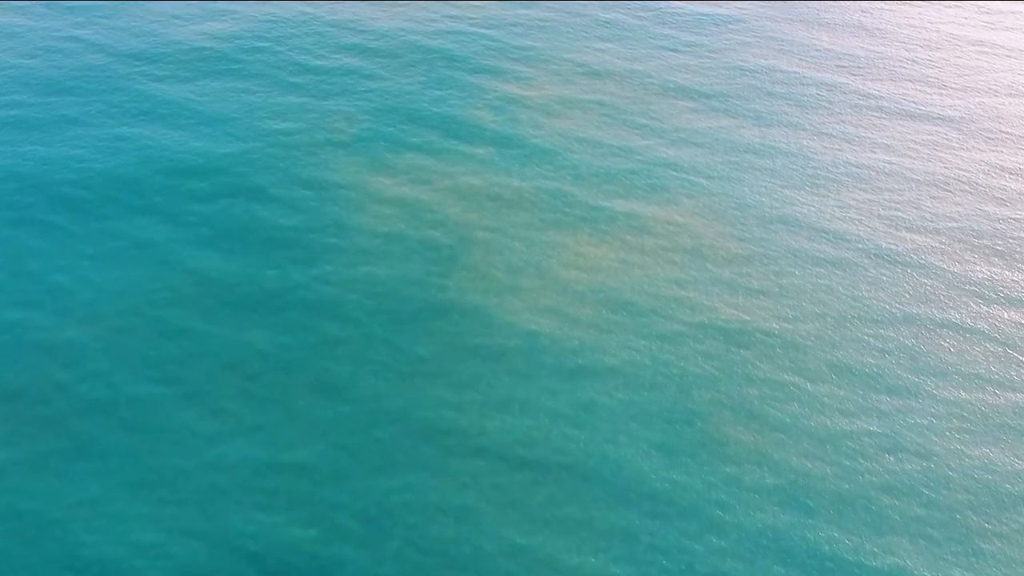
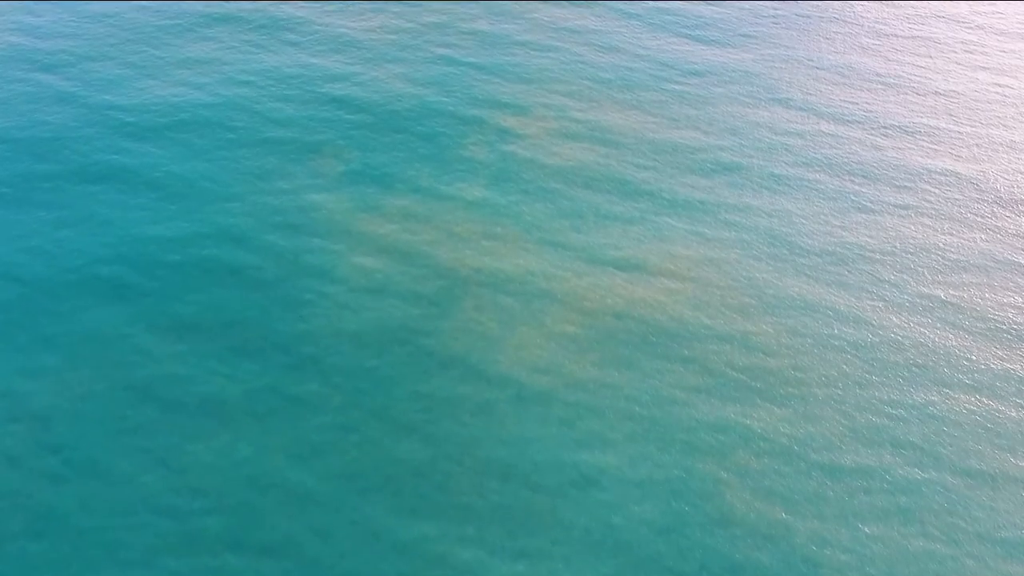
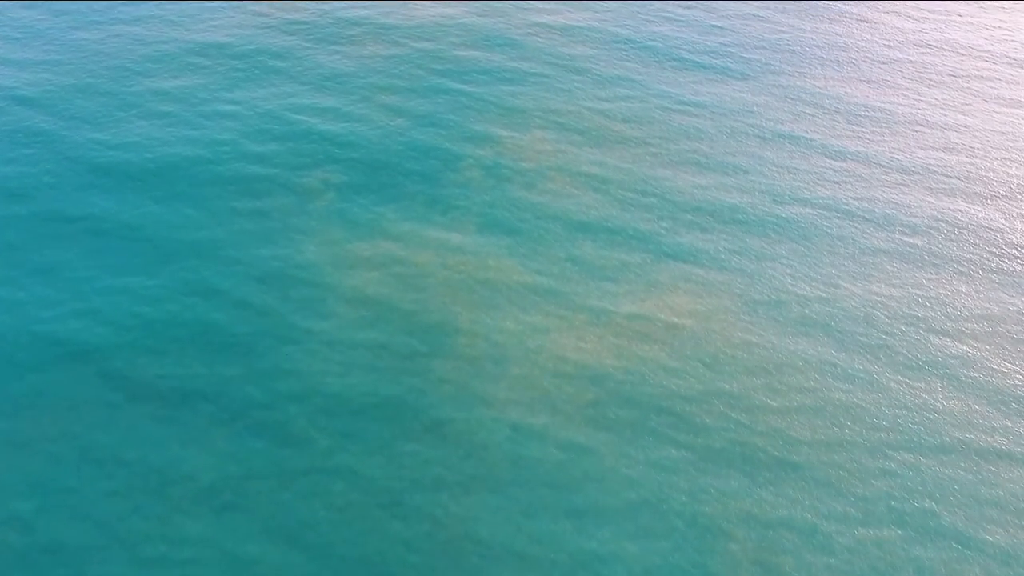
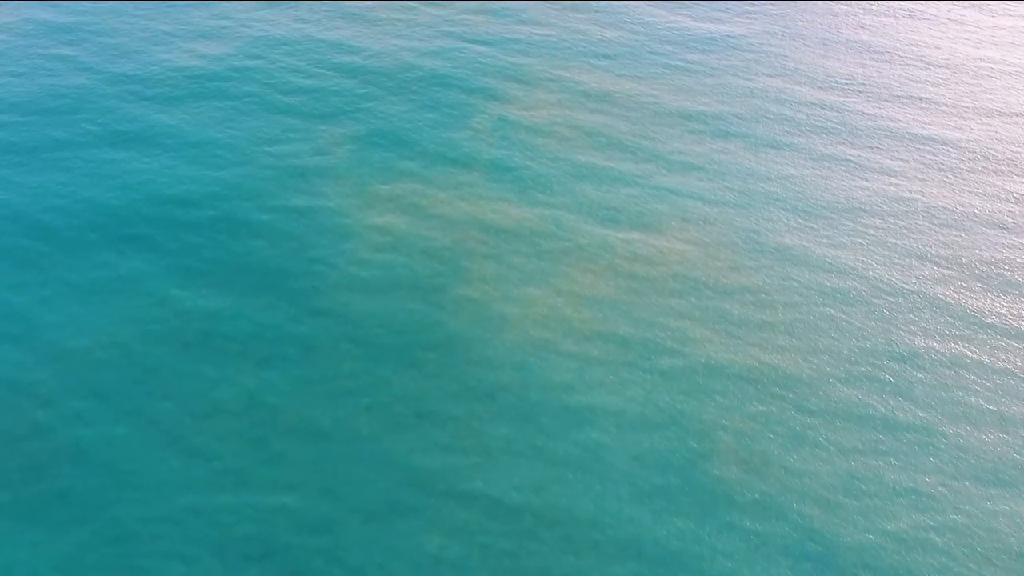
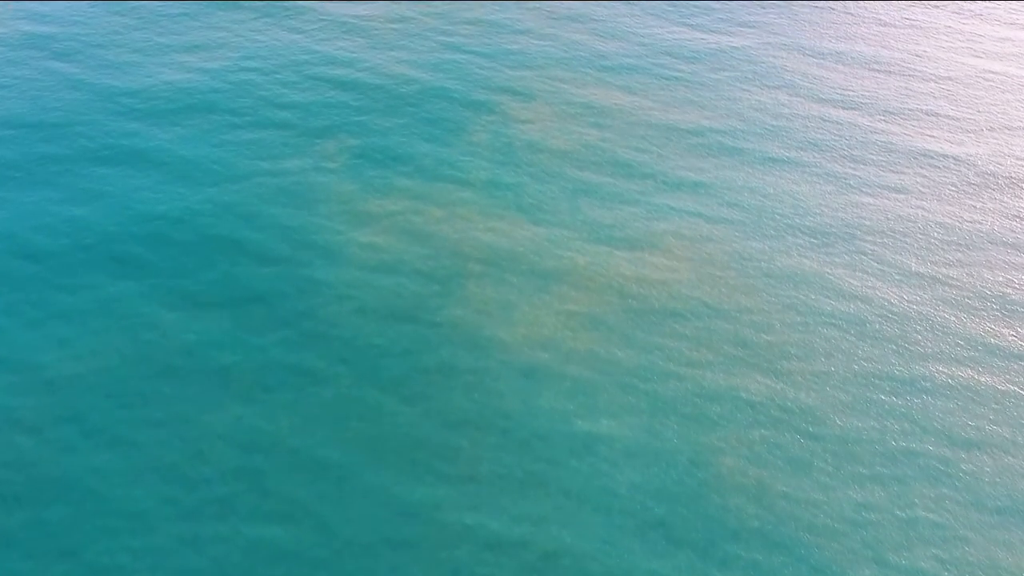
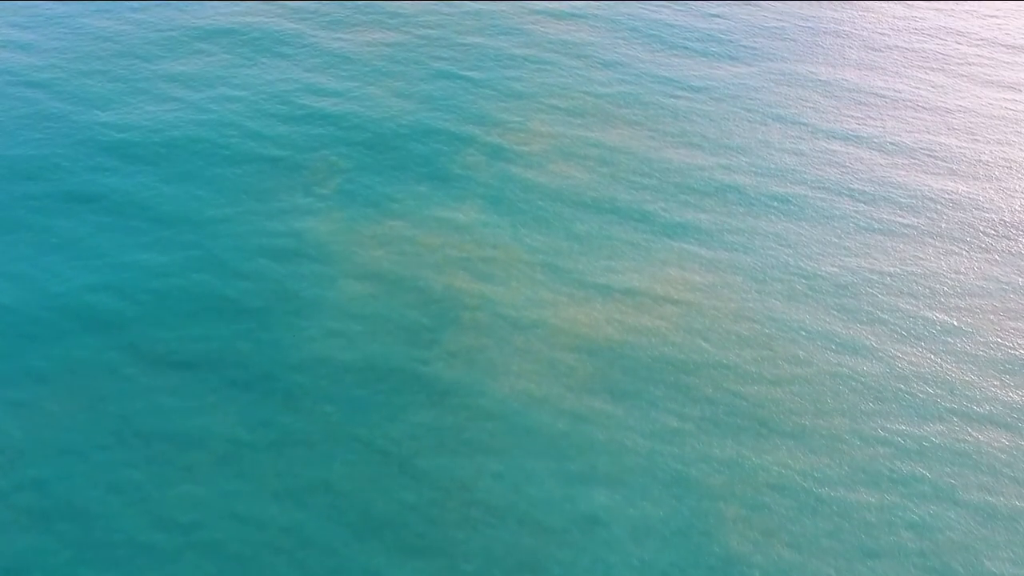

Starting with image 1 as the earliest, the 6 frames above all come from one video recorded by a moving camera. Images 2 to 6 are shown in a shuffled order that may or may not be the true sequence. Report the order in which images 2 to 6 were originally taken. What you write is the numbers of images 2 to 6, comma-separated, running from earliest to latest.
4, 5, 2, 6, 3
